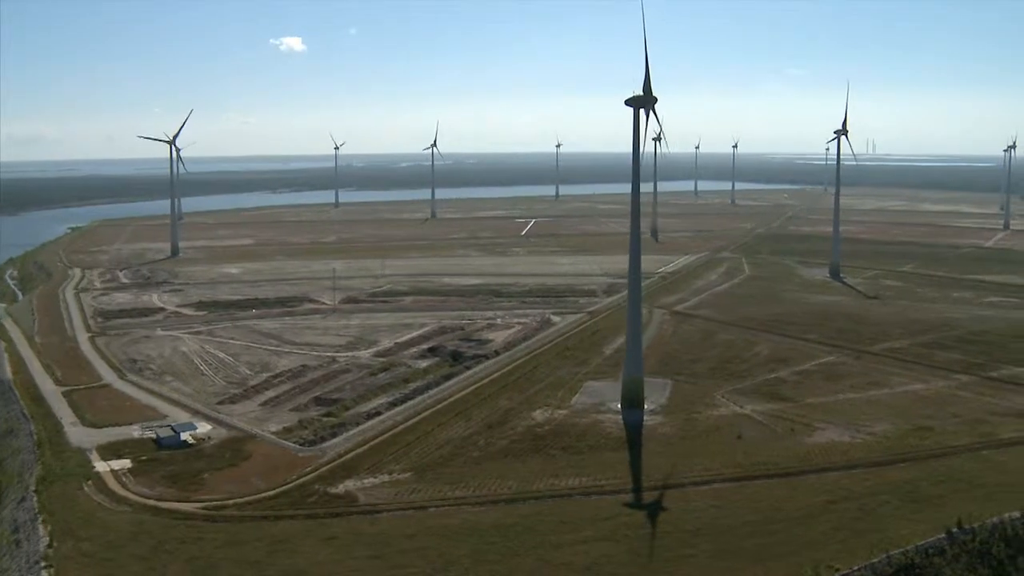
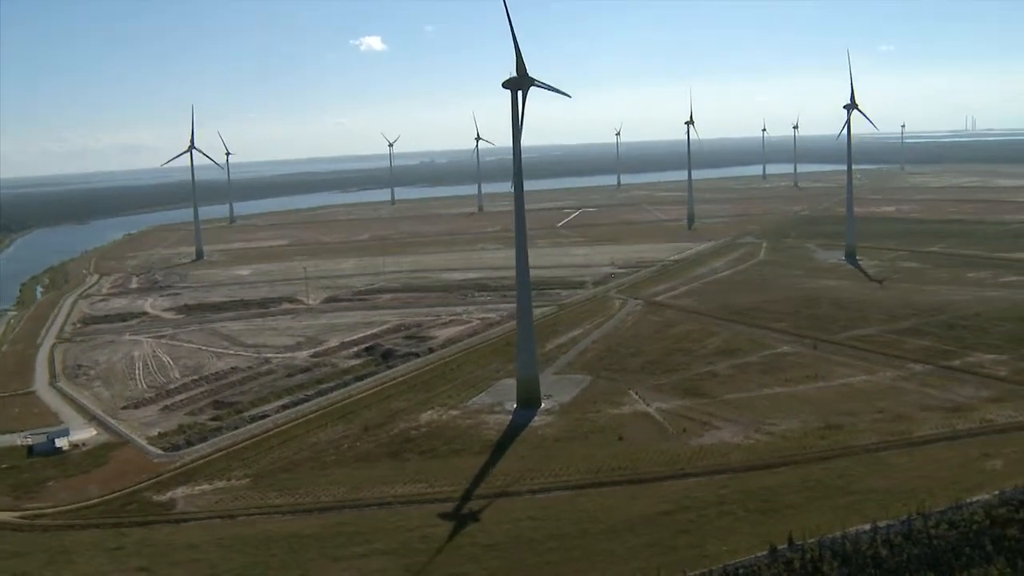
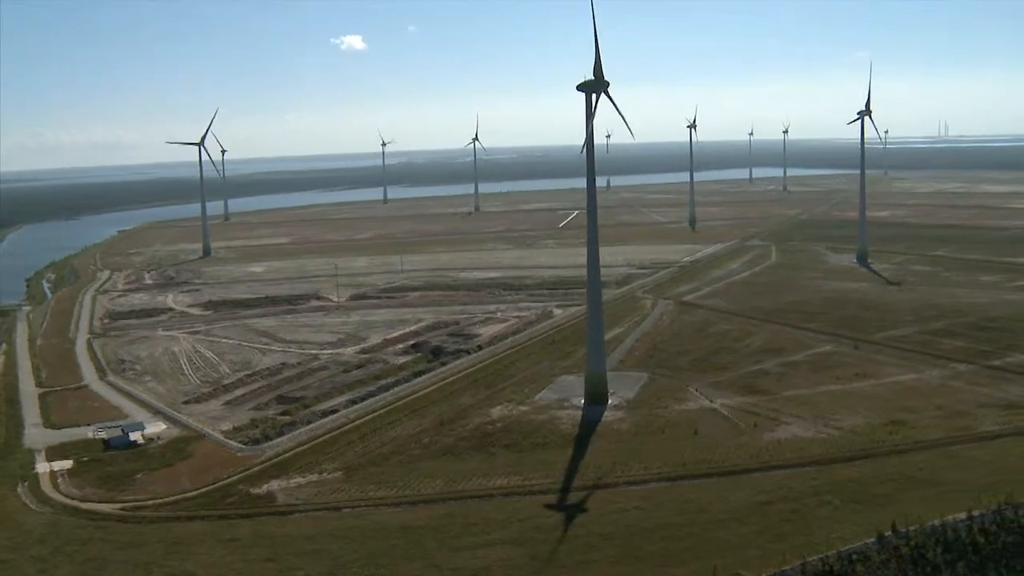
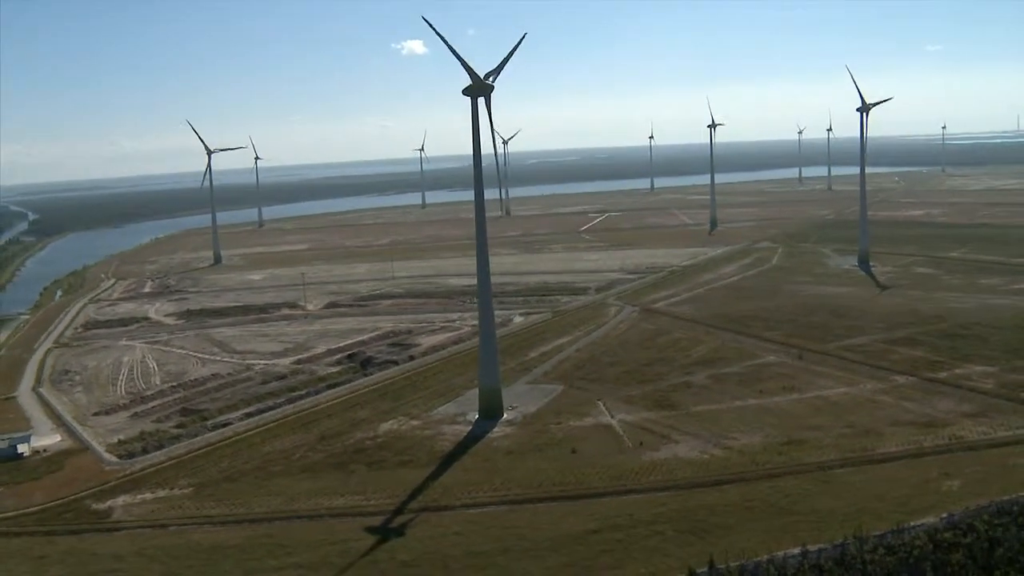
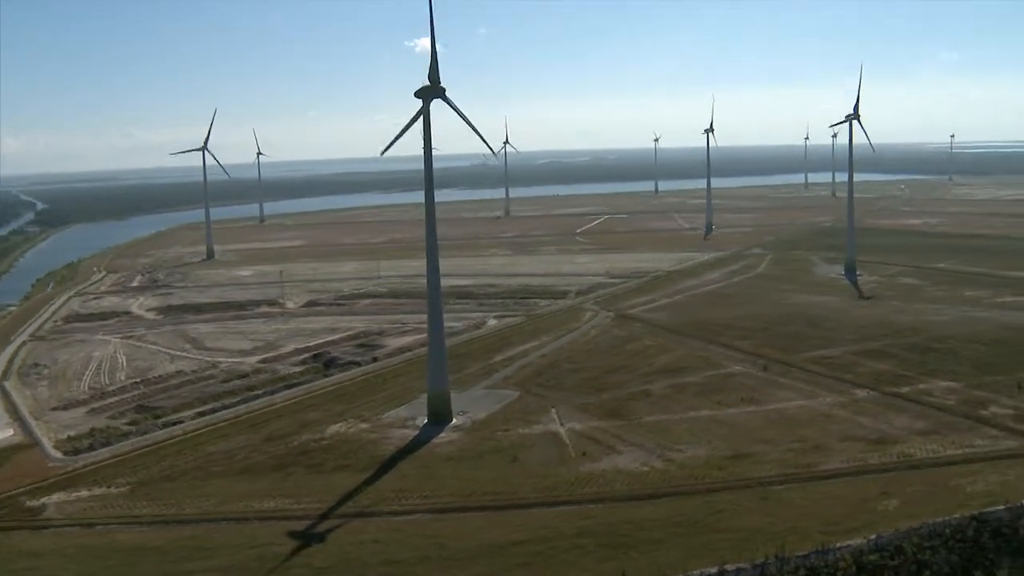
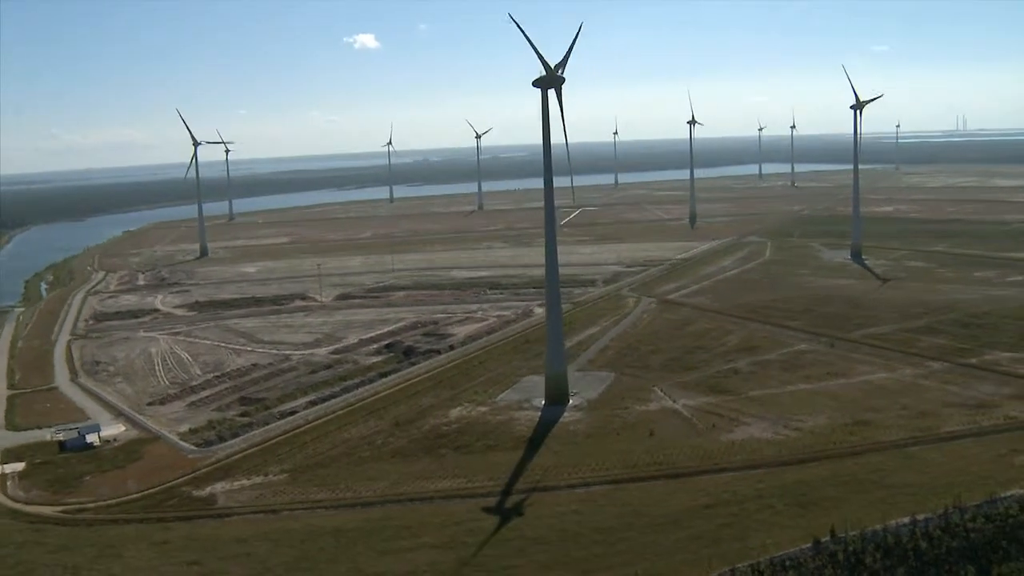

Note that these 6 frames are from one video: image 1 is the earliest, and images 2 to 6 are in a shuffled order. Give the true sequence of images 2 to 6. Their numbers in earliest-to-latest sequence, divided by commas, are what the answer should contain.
3, 6, 2, 4, 5
